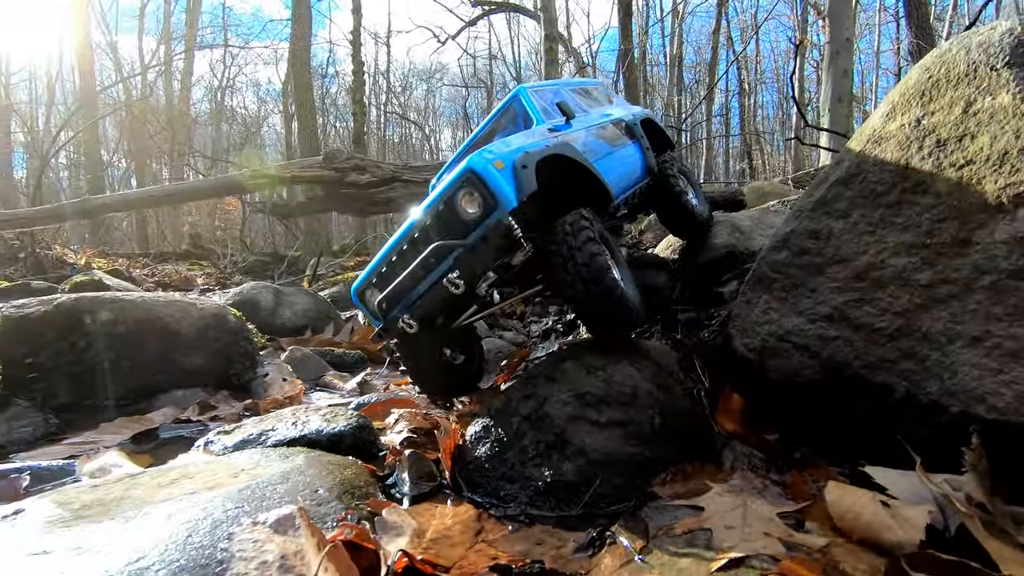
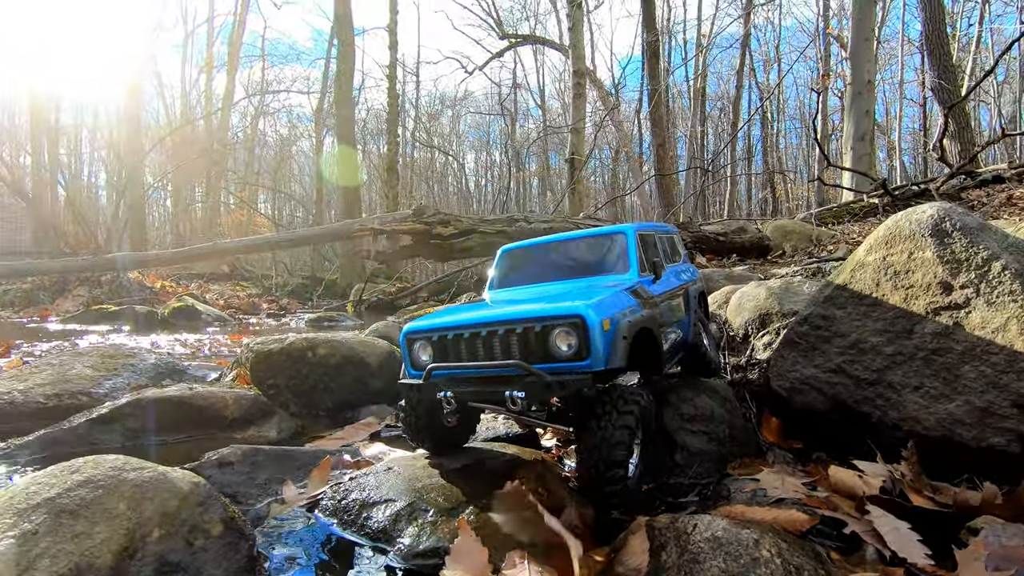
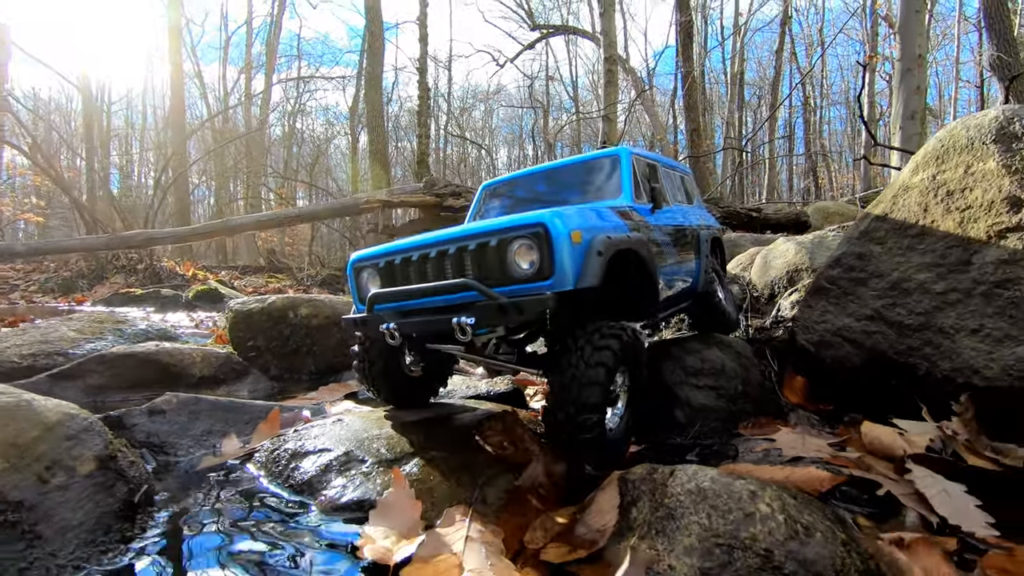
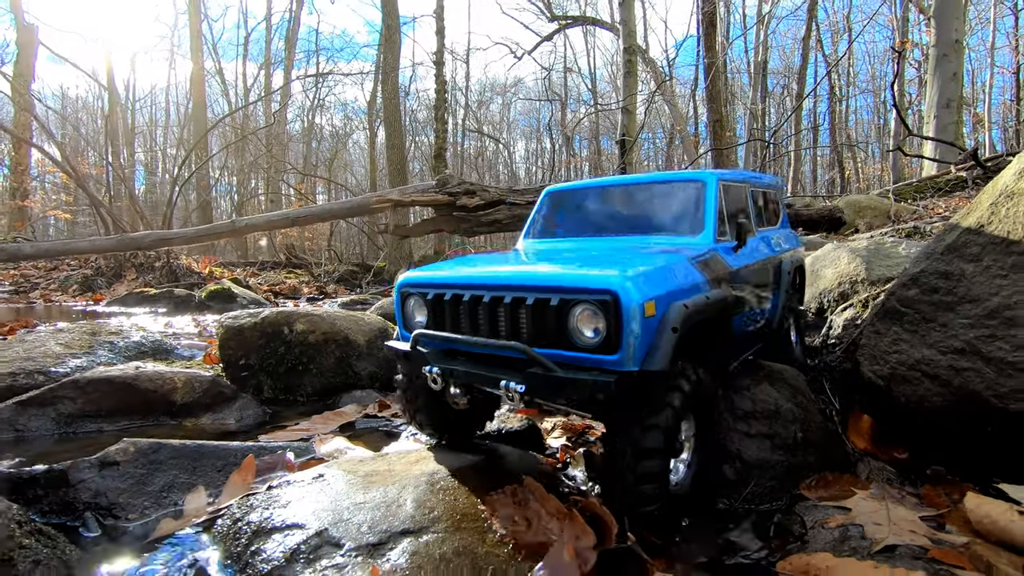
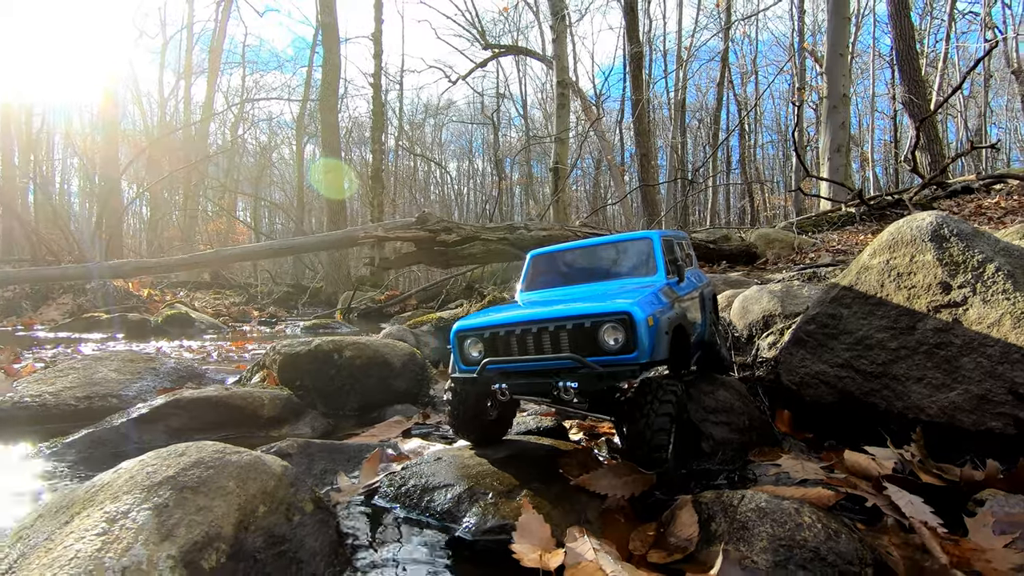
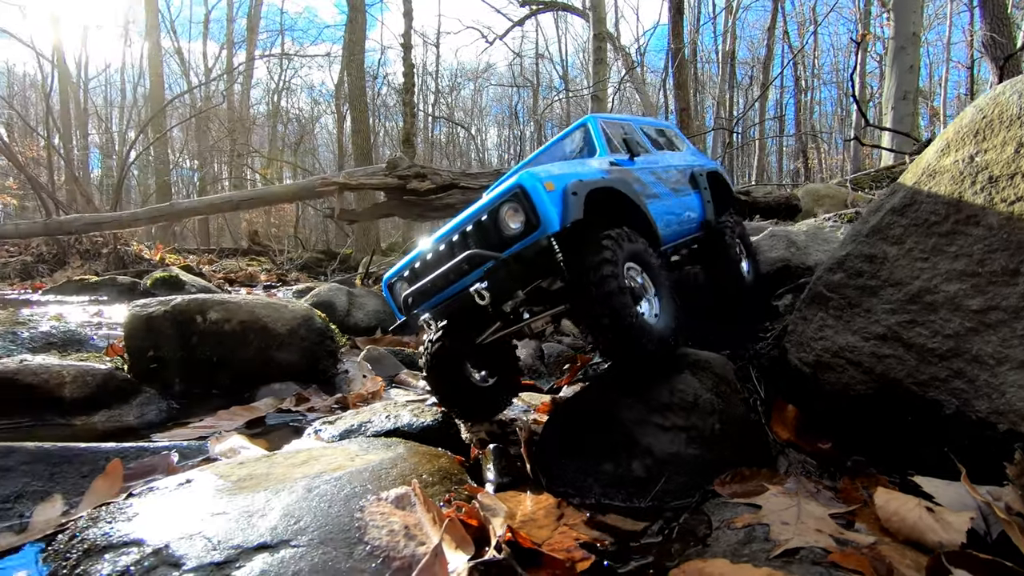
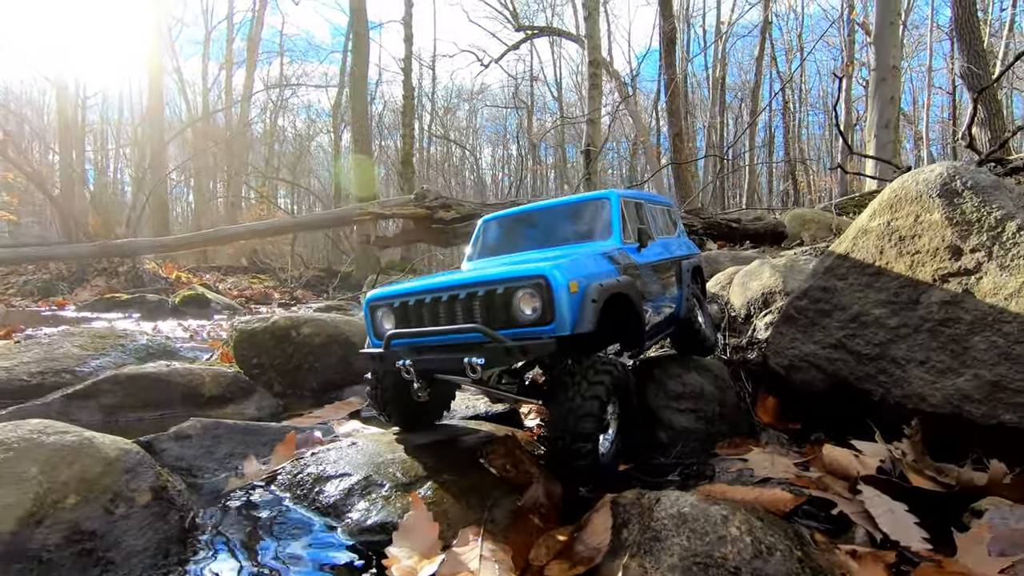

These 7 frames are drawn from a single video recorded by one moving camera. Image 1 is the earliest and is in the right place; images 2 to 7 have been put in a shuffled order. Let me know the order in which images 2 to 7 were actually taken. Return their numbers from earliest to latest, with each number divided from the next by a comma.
6, 4, 3, 7, 2, 5
